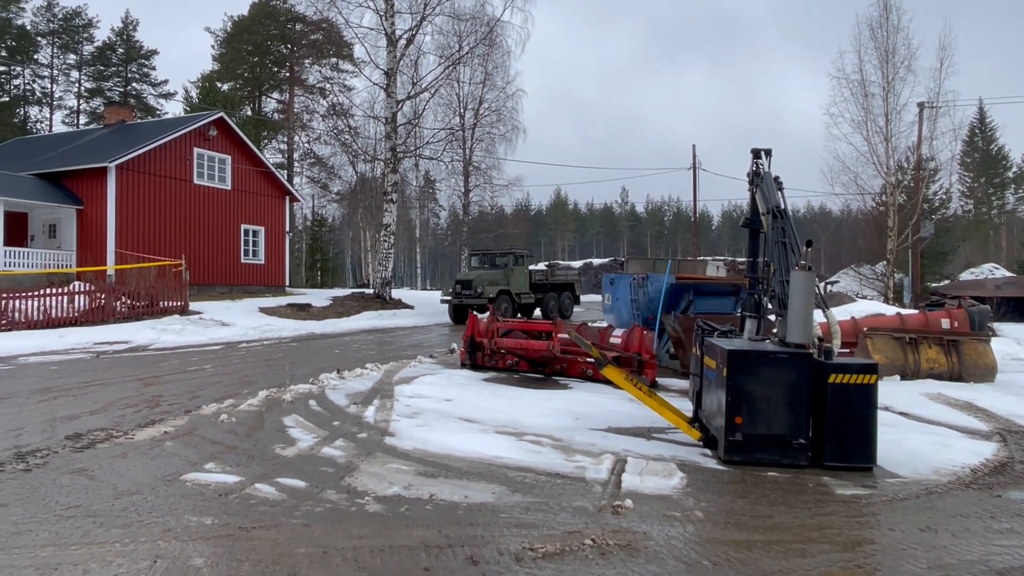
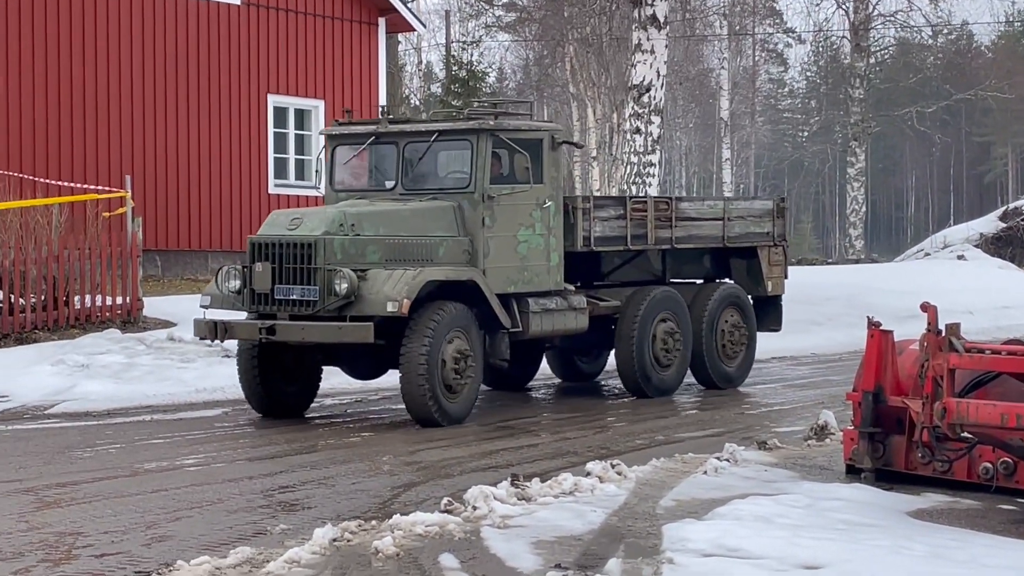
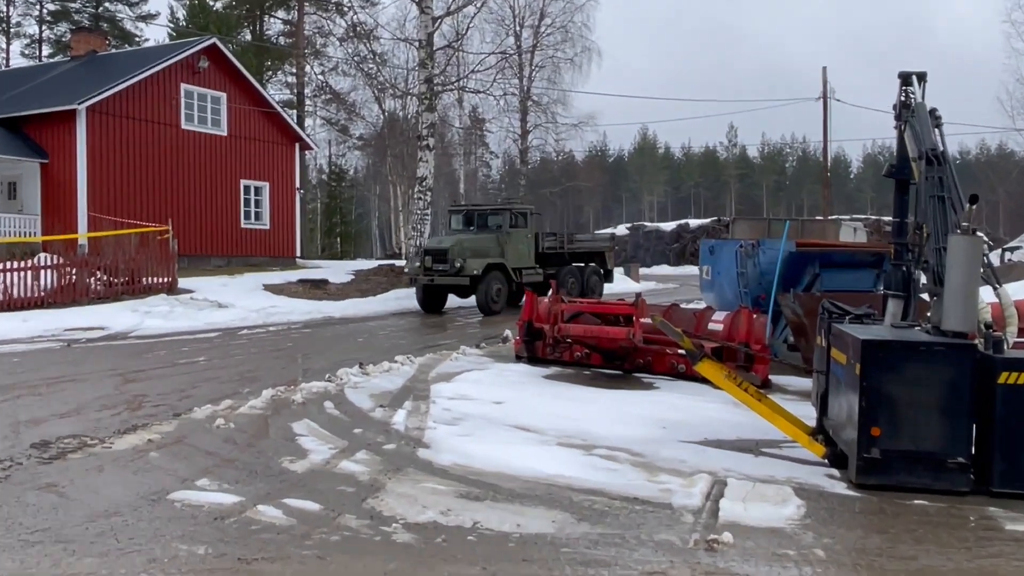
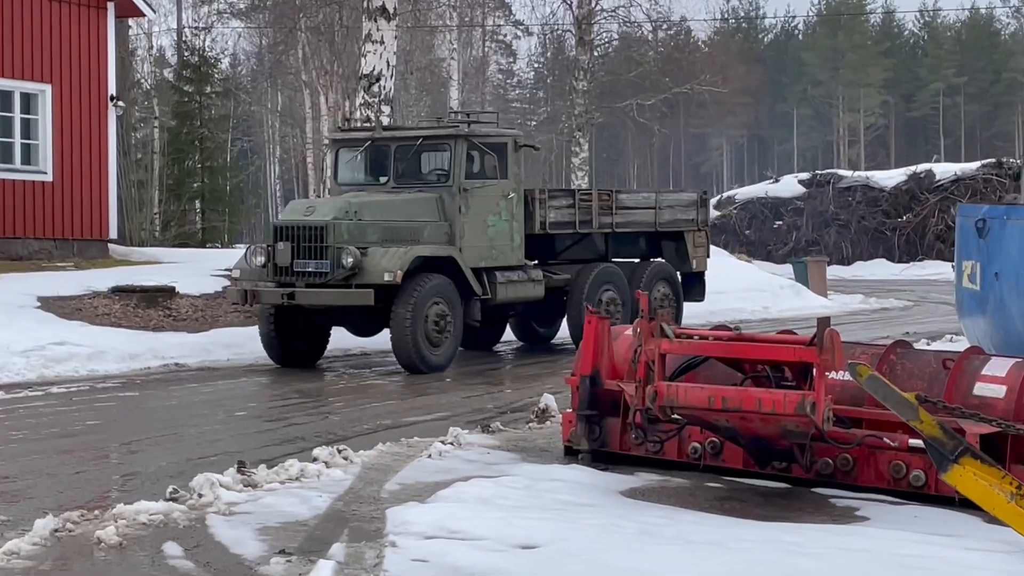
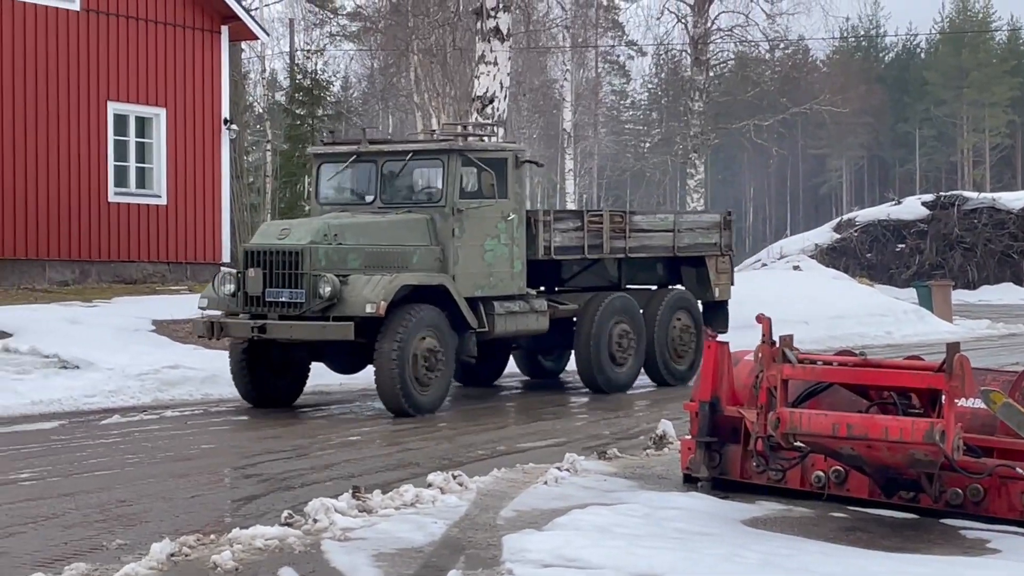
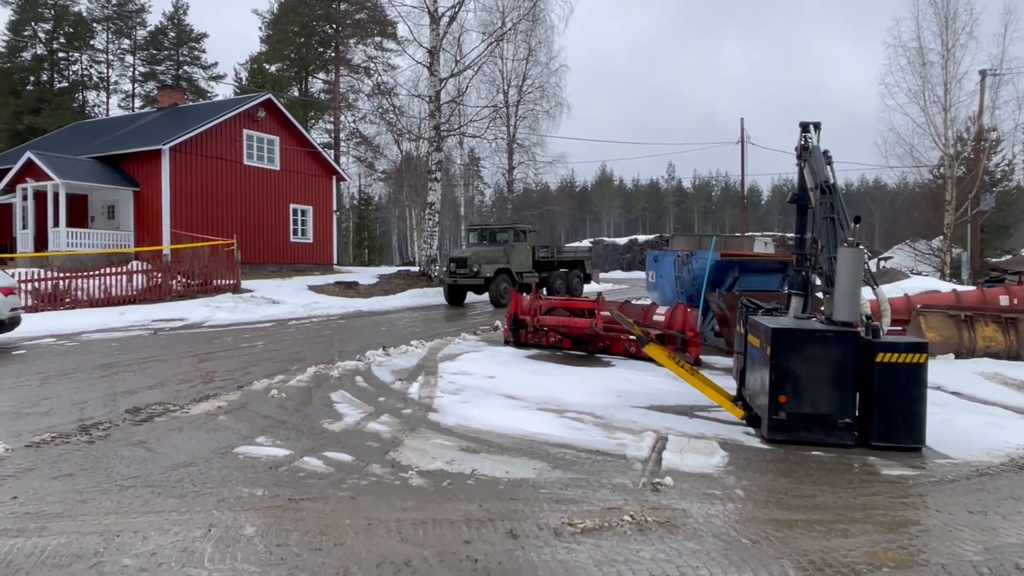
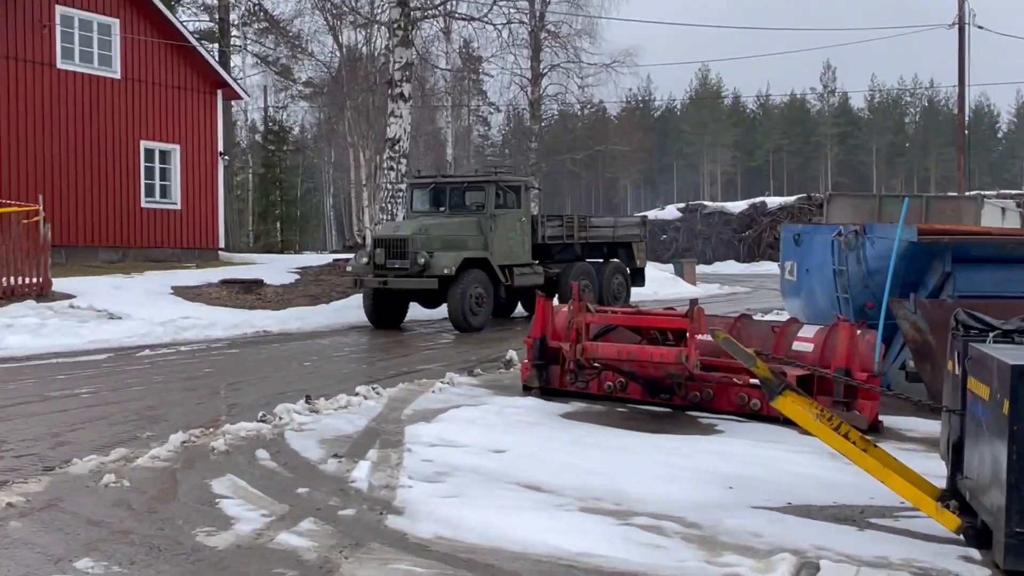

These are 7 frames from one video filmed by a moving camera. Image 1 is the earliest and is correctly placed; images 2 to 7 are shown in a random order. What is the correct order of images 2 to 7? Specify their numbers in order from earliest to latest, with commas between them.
6, 3, 7, 4, 5, 2
